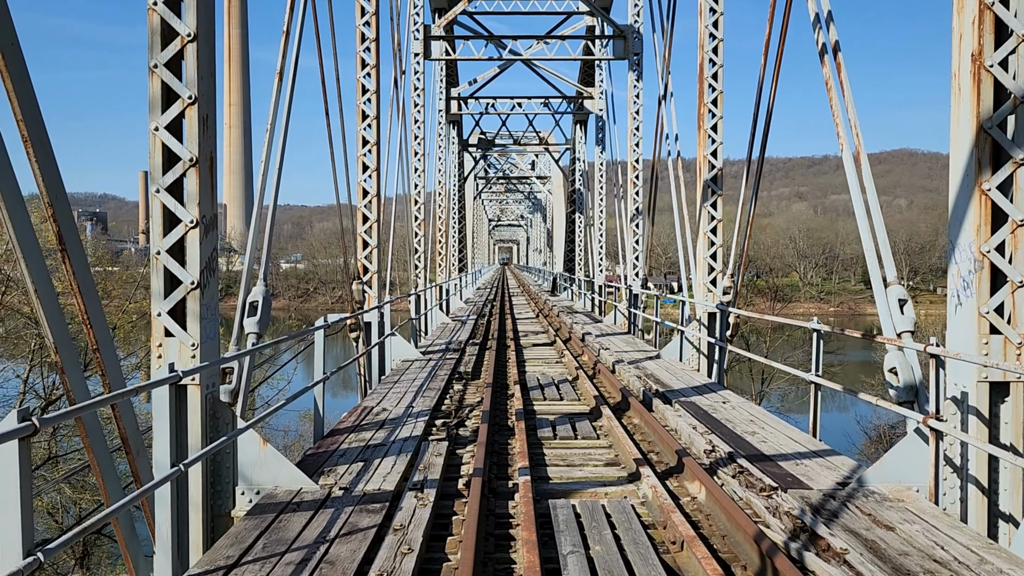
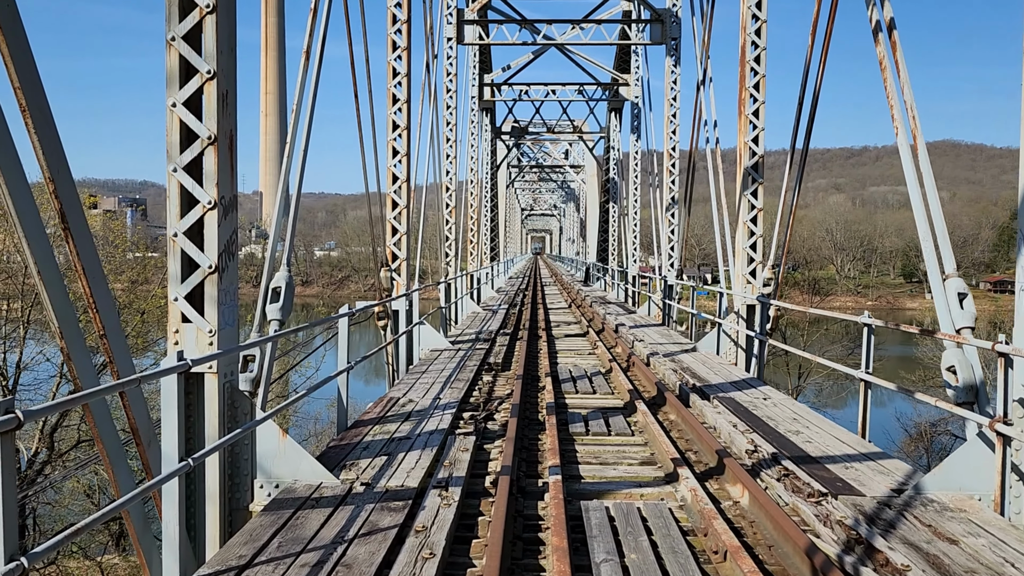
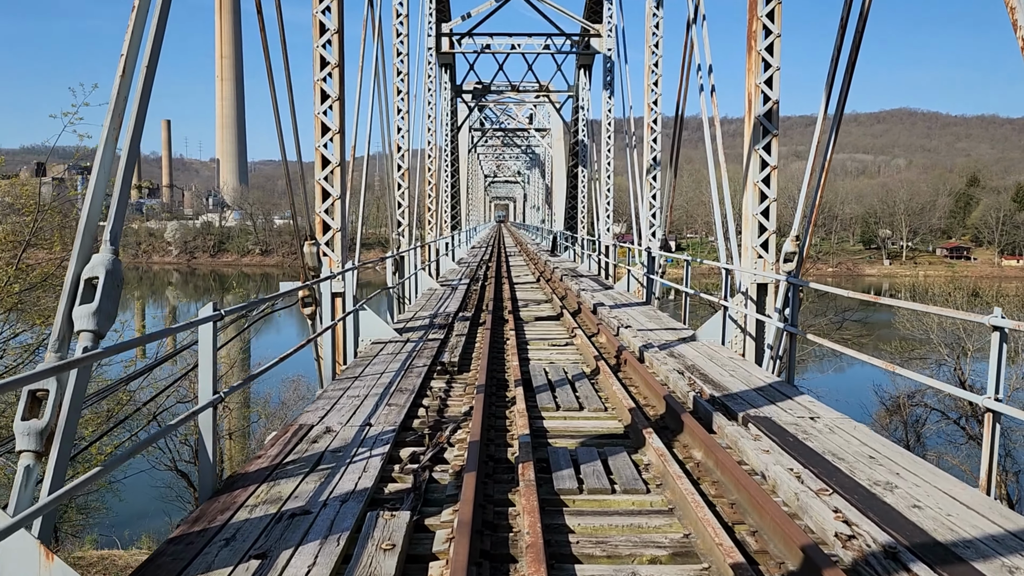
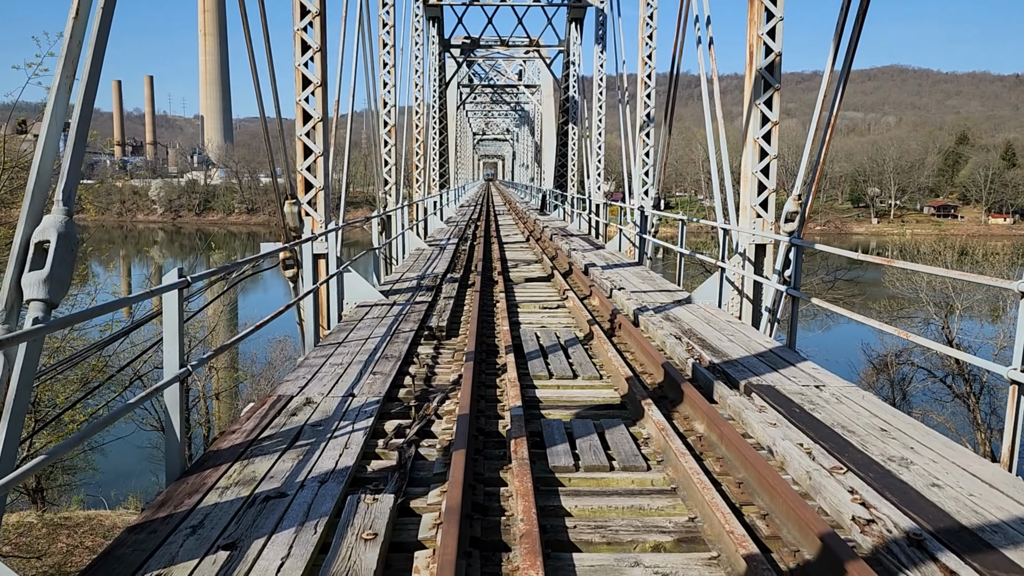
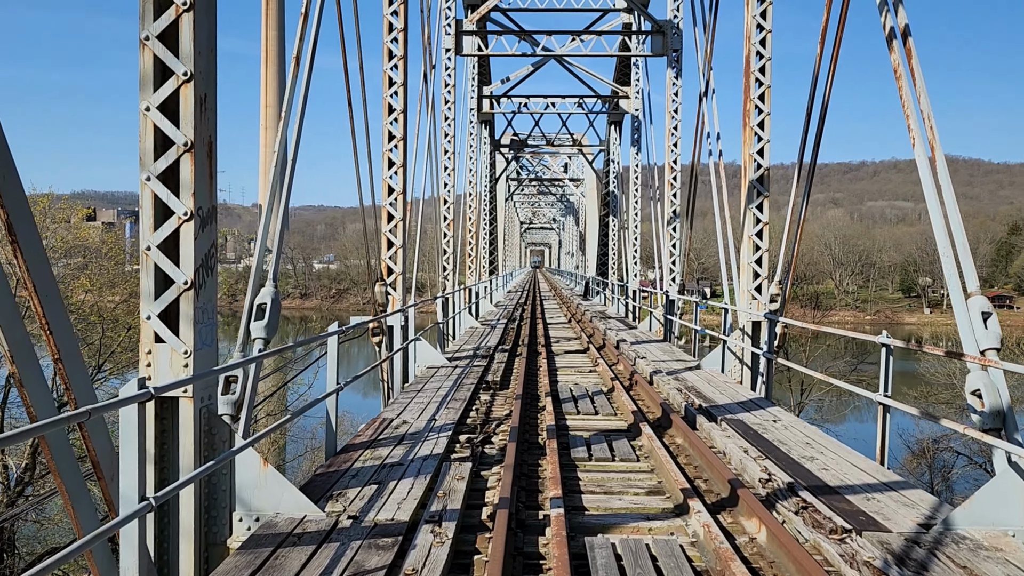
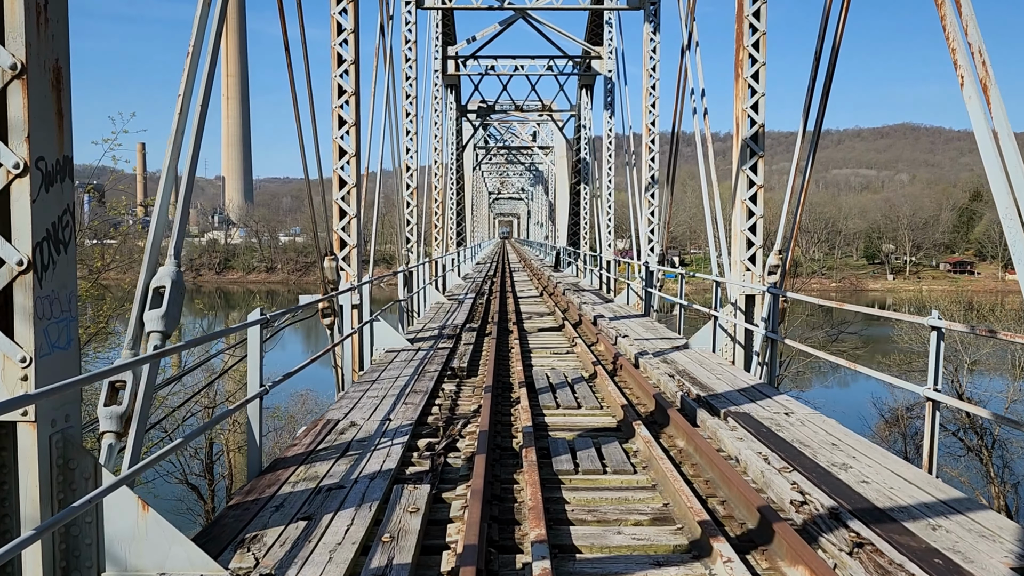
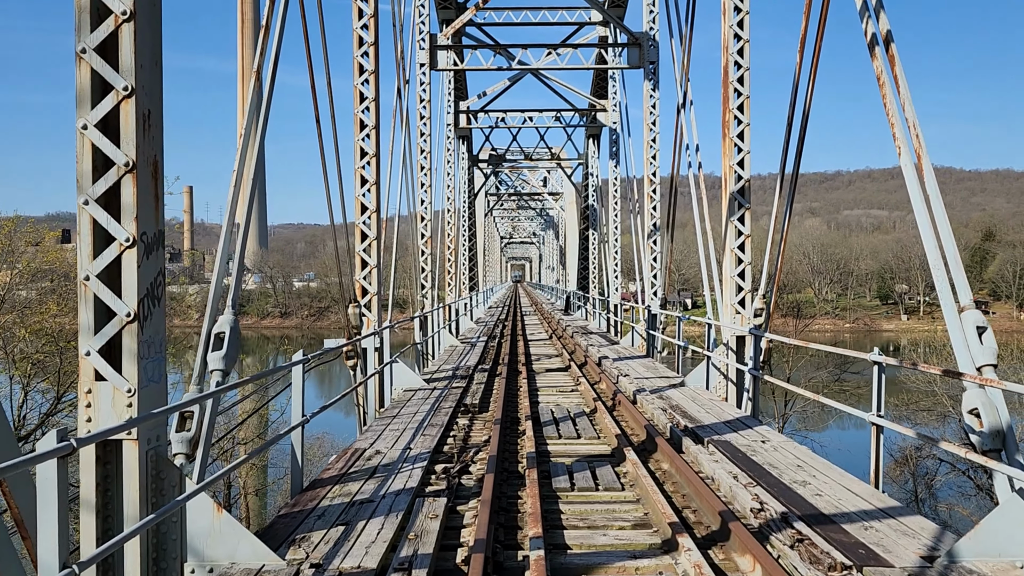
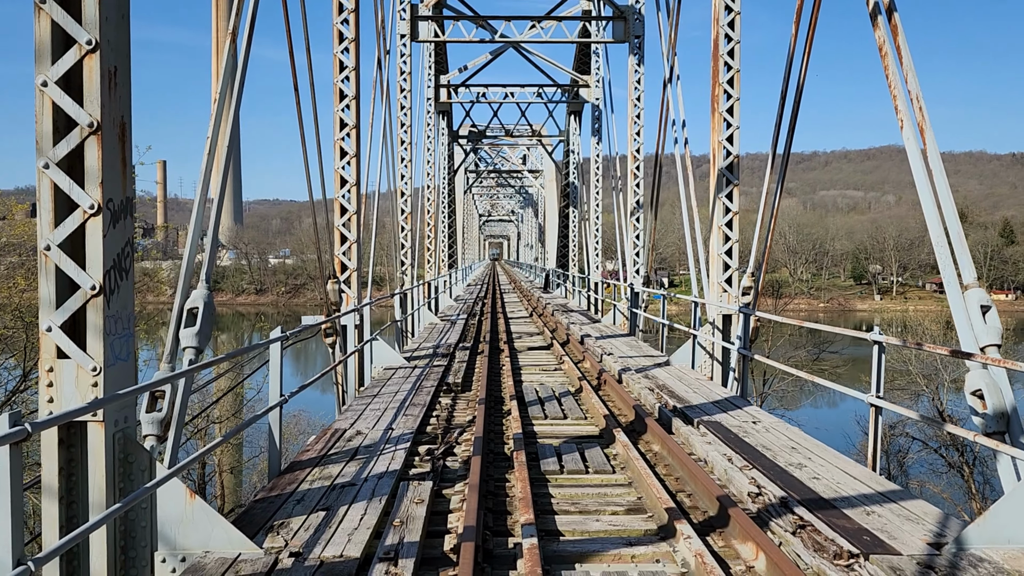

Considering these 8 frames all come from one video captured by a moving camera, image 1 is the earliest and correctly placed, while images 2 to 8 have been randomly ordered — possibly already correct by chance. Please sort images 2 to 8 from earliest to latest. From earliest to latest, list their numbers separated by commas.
2, 5, 7, 8, 6, 3, 4
